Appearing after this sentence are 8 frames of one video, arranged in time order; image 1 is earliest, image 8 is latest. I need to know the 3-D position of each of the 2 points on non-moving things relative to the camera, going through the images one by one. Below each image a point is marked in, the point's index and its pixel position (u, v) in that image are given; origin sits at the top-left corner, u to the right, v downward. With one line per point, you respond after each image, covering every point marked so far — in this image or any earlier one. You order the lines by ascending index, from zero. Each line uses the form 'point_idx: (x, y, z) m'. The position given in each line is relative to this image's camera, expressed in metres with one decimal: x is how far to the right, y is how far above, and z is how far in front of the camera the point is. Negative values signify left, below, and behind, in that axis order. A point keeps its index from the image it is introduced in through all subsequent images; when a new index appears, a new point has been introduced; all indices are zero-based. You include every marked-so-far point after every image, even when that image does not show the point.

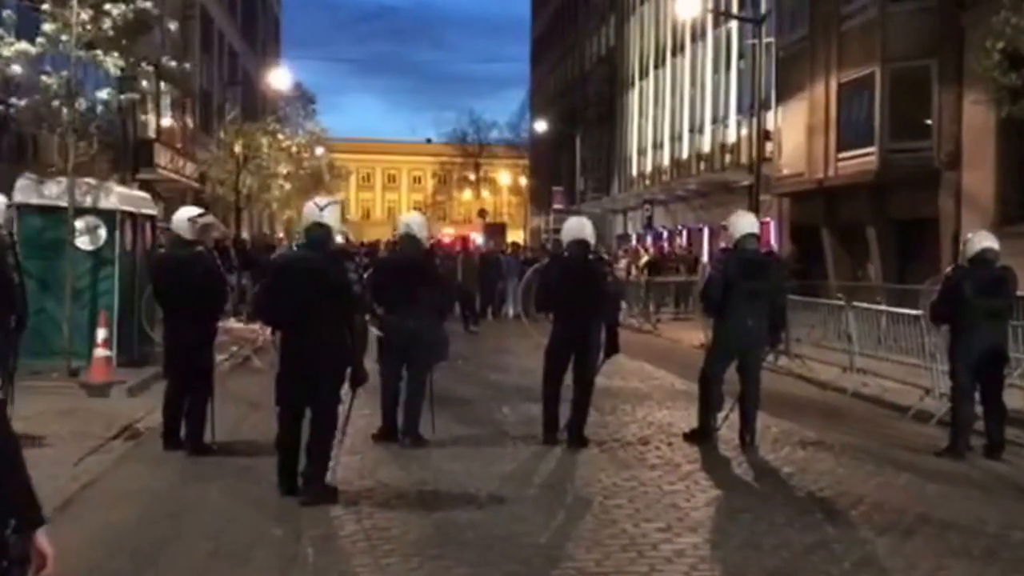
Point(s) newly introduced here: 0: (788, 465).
0: (+3.8, -2.4, +12.4) m
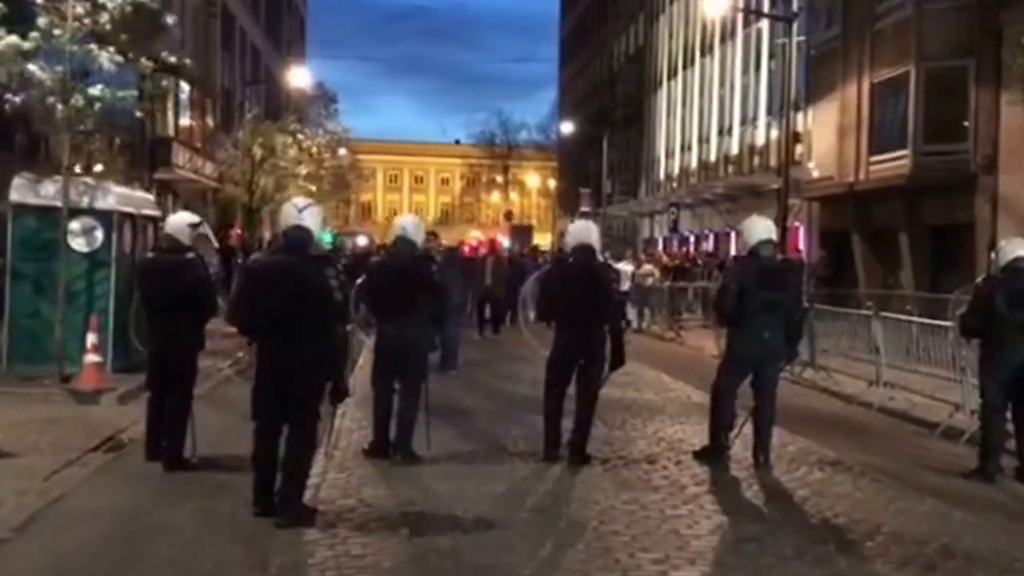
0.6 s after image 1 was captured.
0: (+3.7, -2.5, +11.5) m
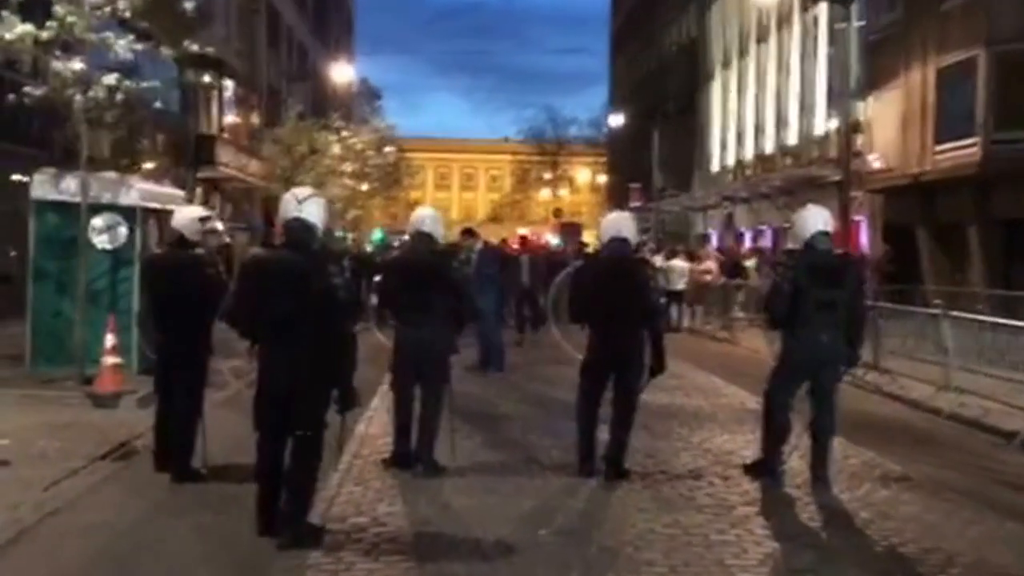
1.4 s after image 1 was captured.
0: (+4.0, -2.5, +10.3) m
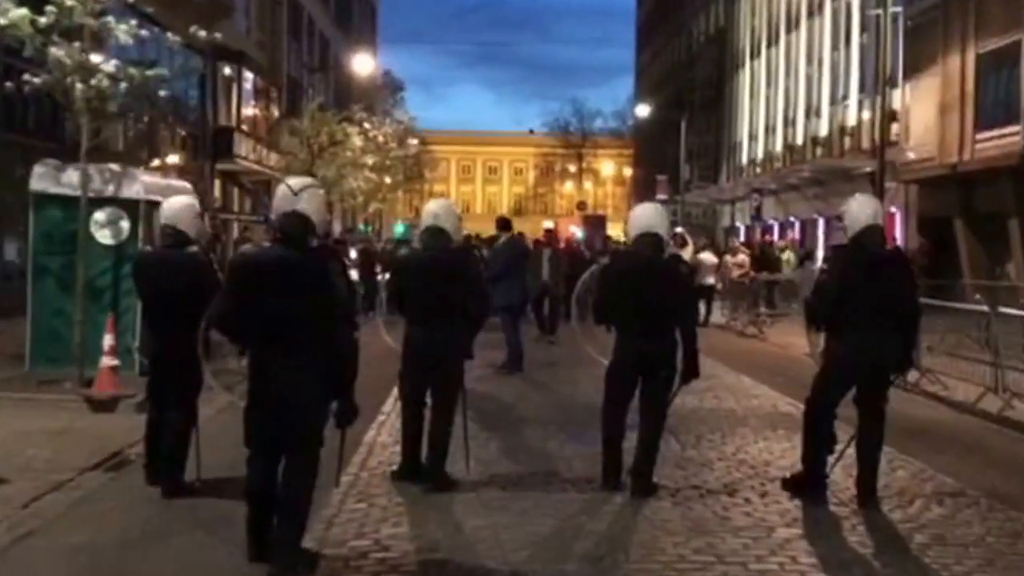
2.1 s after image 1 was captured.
0: (+4.2, -2.5, +9.3) m
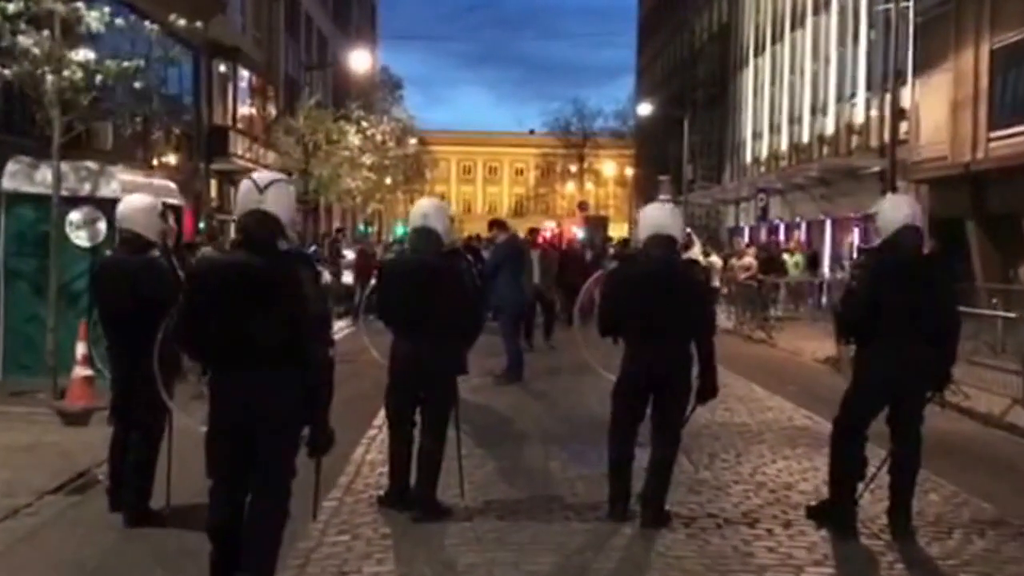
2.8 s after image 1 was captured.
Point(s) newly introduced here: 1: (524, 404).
0: (+4.2, -2.6, +8.4) m
1: (+0.2, -2.0, +15.6) m
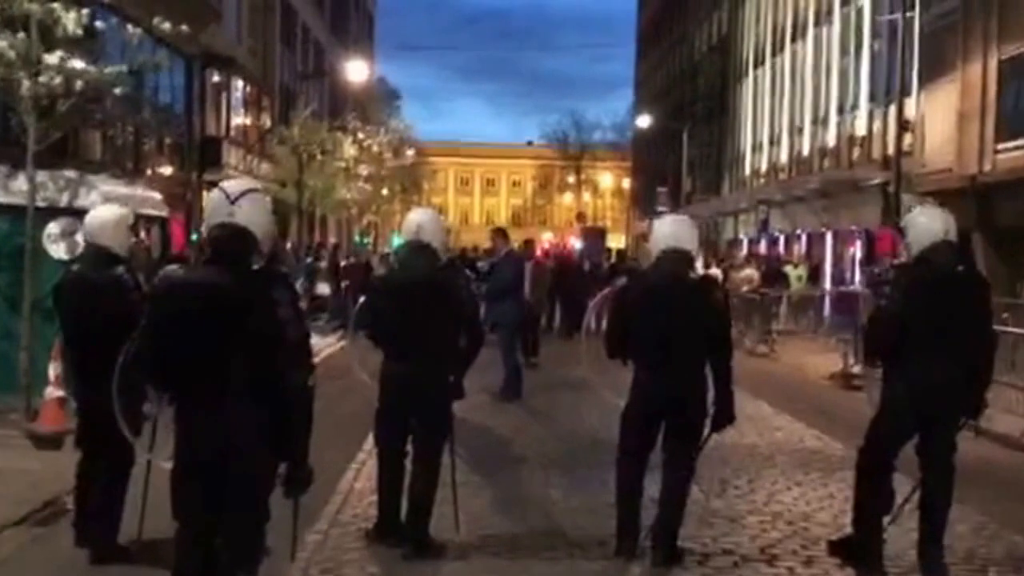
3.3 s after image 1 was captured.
0: (+4.2, -2.7, +7.7) m
1: (+0.2, -2.2, +14.8) m
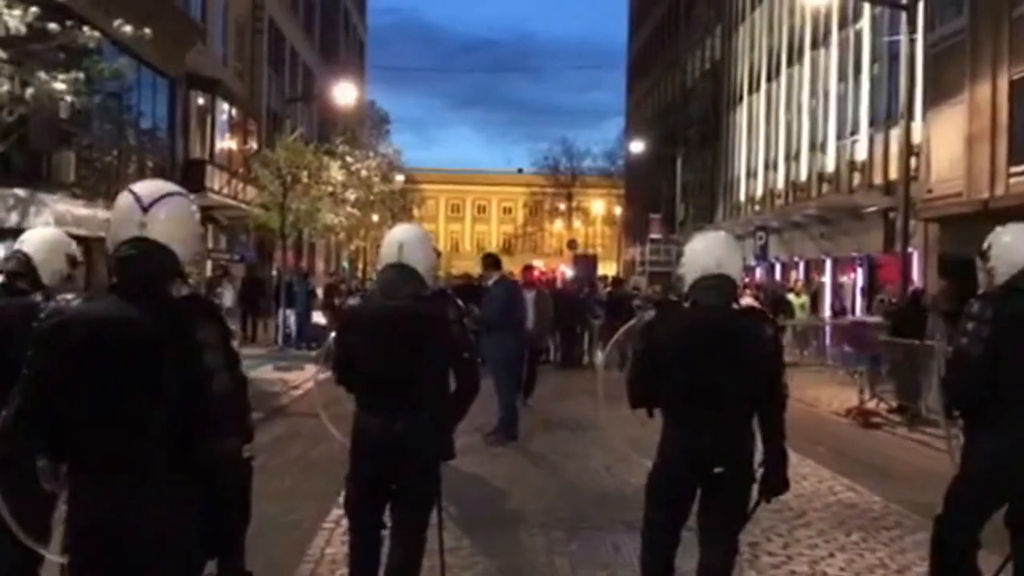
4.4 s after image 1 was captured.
0: (+4.2, -3.0, +6.2) m
1: (+0.1, -2.7, +13.3) m
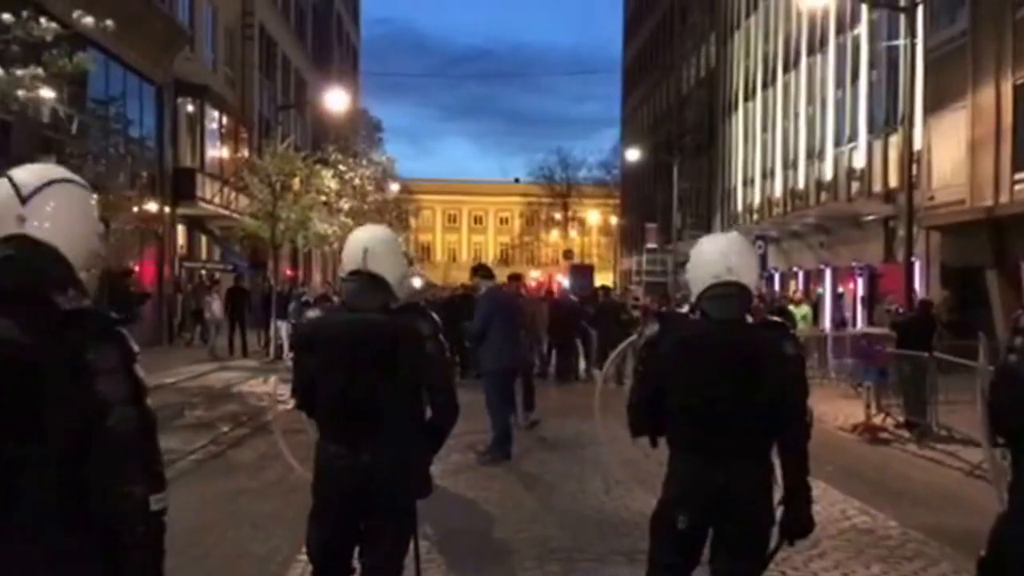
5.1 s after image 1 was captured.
0: (+4.1, -3.0, +5.3) m
1: (0.0, -2.8, +12.4) m
